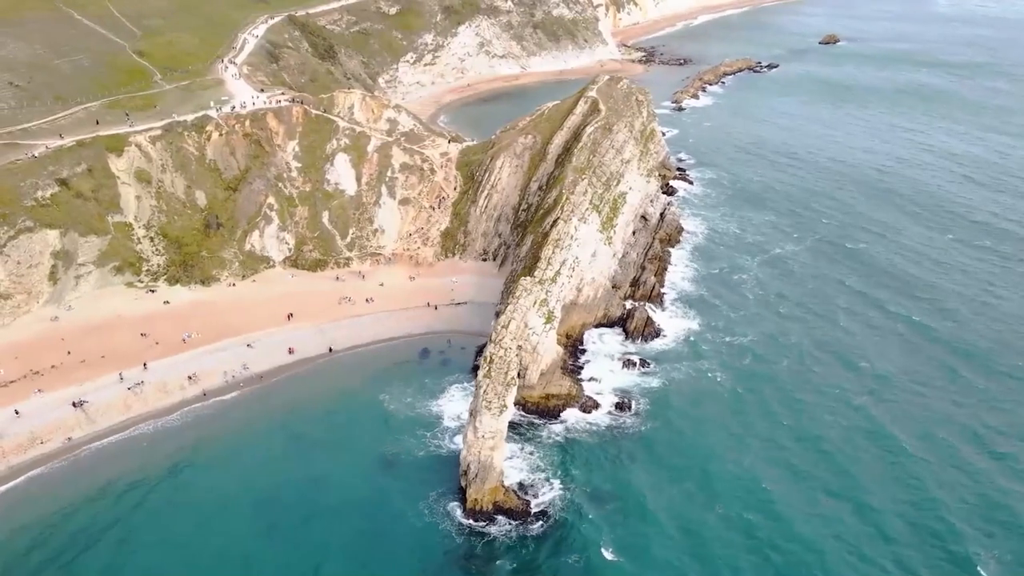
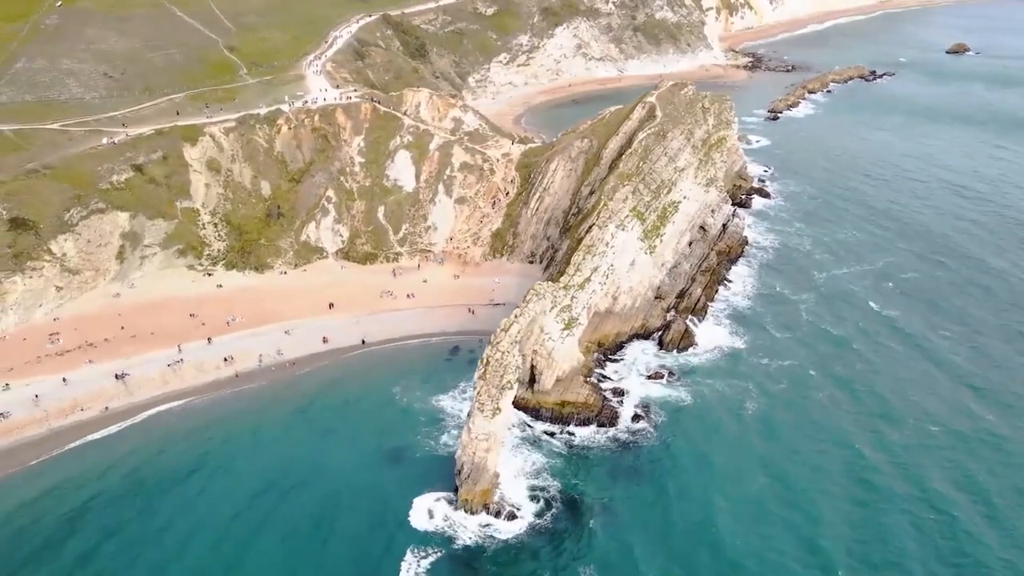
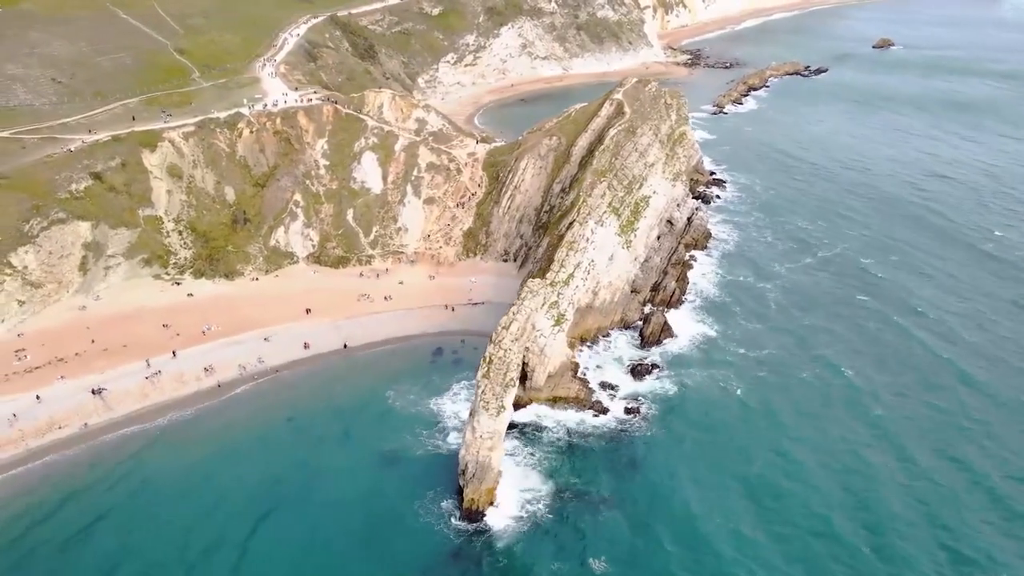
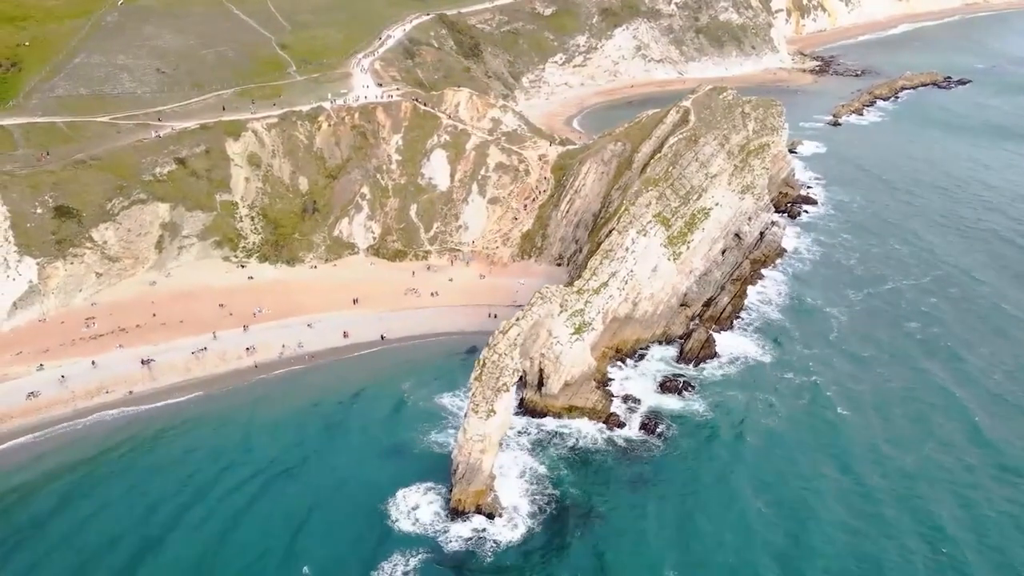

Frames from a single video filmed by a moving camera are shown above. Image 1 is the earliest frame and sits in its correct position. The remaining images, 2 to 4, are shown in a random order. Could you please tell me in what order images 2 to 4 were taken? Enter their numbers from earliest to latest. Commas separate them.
3, 2, 4
